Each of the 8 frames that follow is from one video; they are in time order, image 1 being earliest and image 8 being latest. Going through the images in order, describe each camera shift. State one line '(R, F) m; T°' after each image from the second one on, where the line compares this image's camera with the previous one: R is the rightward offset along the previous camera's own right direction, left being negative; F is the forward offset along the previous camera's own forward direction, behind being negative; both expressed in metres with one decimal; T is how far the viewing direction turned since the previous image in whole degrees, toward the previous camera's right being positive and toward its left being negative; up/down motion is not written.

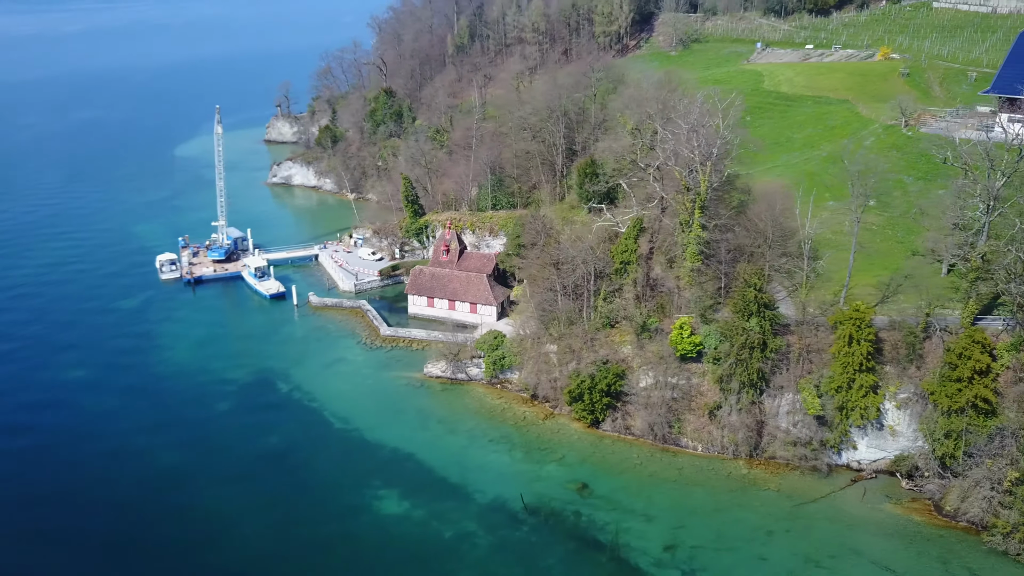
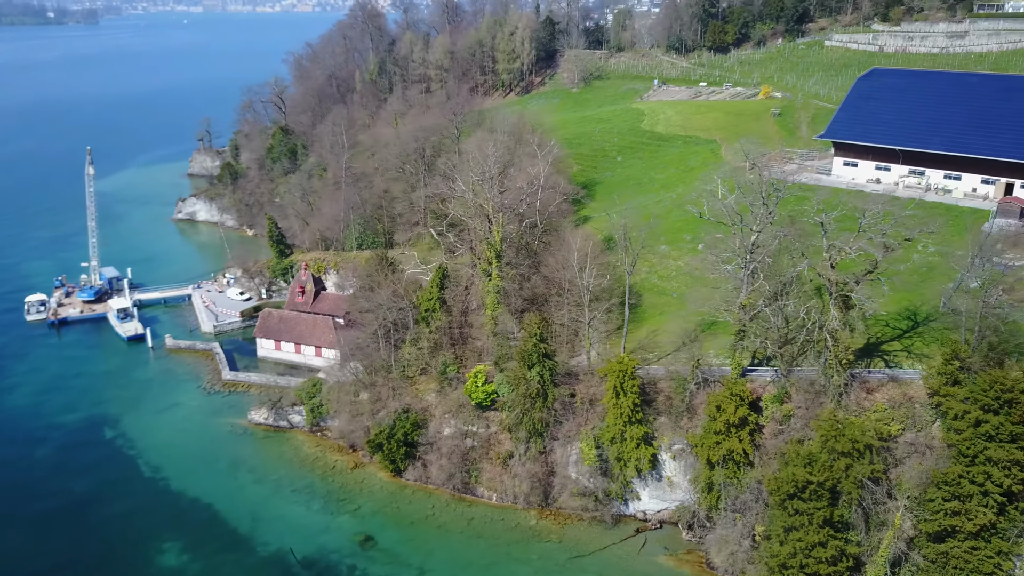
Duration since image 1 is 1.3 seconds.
(+8.3, -0.1) m; +1°
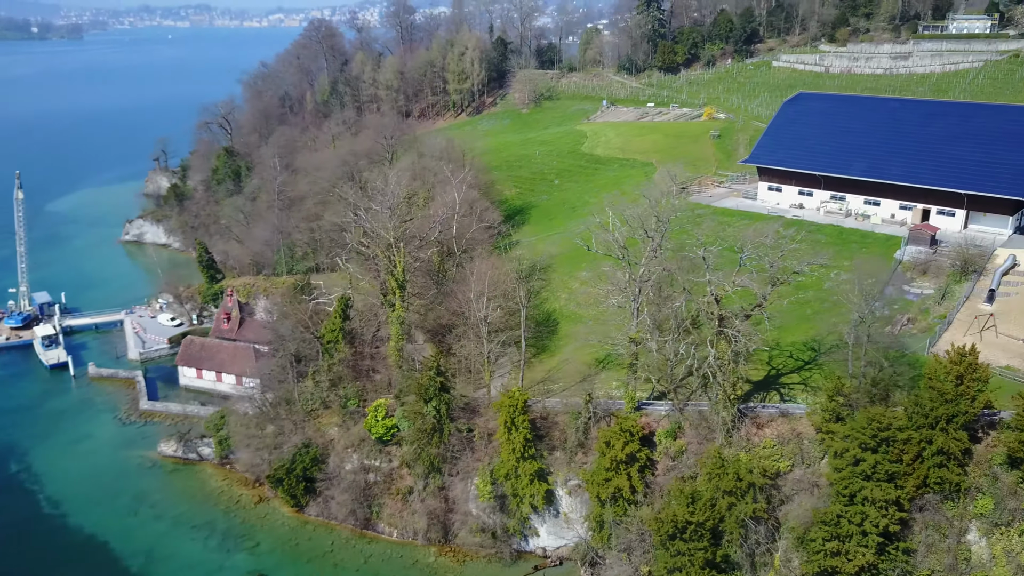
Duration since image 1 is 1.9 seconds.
(+3.7, +0.6) m; +1°
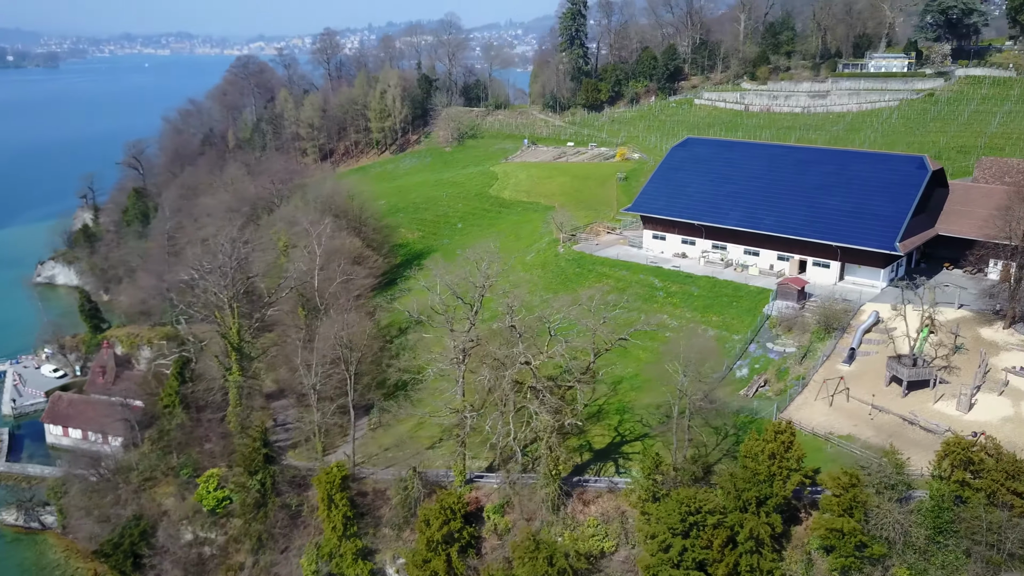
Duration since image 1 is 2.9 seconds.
(+5.7, +1.5) m; +1°
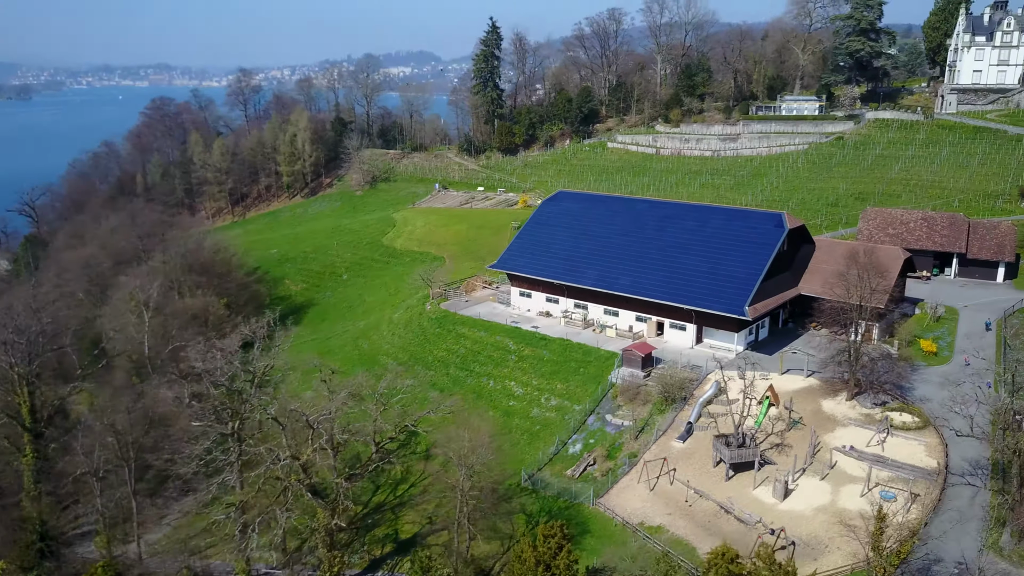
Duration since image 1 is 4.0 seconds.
(+6.4, +2.0) m; +1°
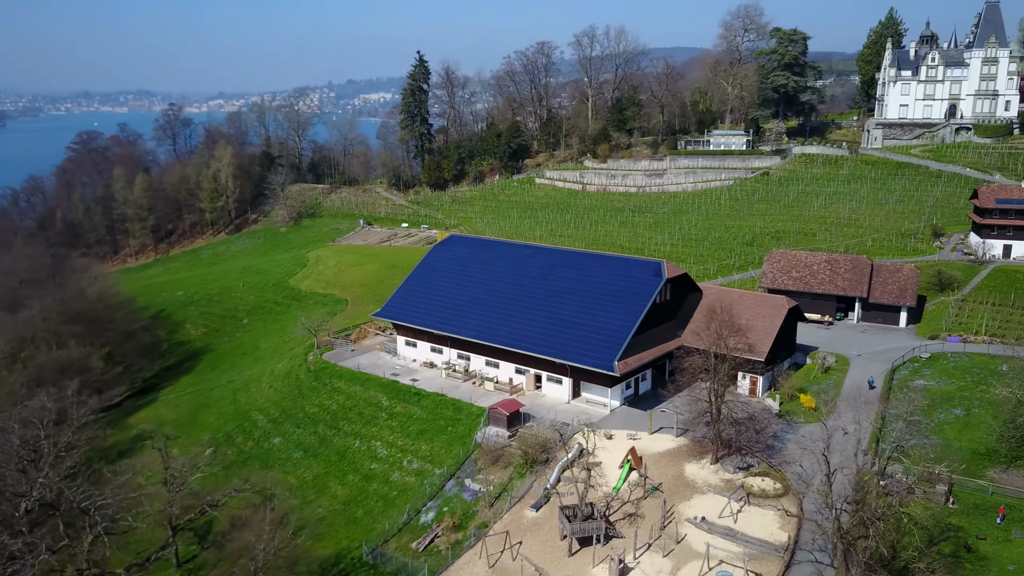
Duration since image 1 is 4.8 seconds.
(+5.0, +1.7) m; +1°
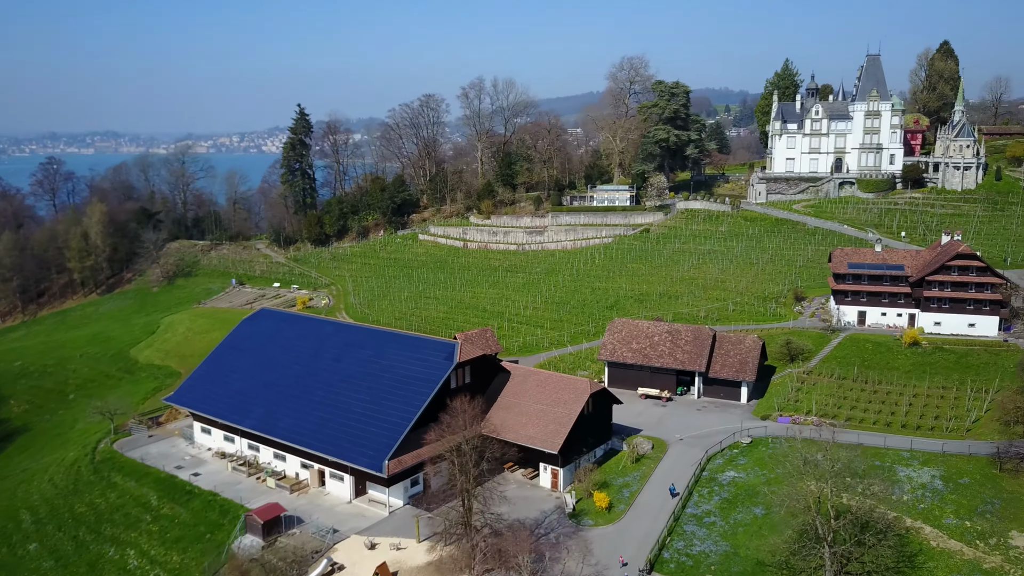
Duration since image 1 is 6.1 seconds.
(+7.7, +2.8) m; +2°
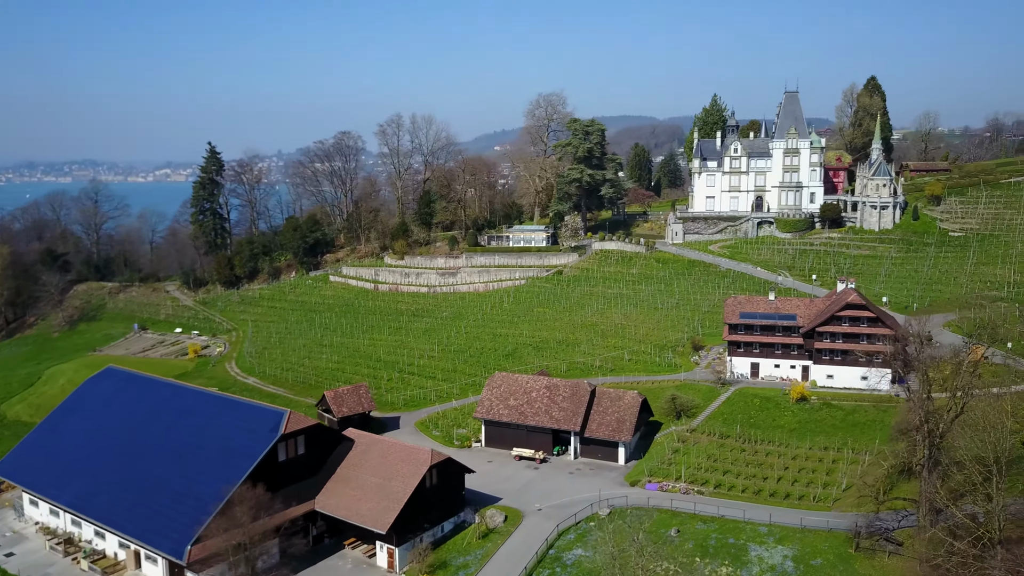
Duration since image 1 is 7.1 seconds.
(+5.6, +2.3) m; +1°
